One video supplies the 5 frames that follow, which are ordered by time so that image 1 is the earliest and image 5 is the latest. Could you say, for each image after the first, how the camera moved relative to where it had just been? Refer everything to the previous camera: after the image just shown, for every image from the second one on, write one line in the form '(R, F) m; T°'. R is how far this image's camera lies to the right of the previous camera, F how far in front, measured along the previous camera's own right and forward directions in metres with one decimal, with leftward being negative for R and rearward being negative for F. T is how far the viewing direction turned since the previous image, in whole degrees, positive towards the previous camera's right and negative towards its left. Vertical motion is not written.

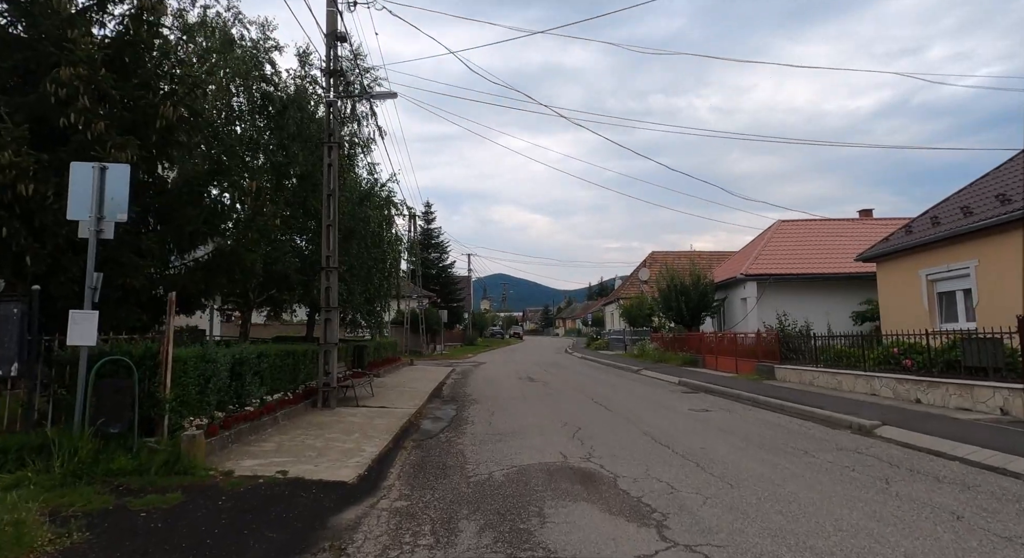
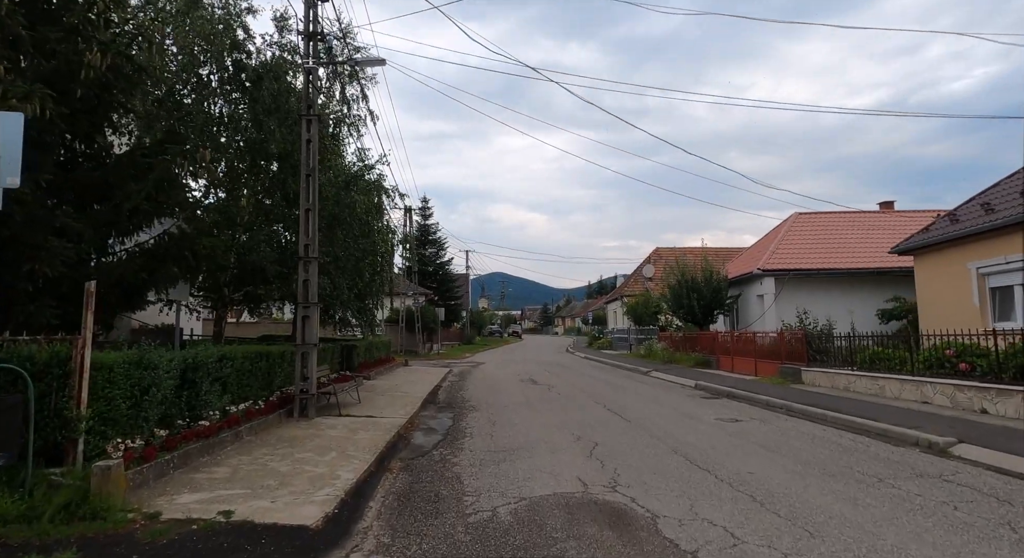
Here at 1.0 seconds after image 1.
(-0.1, +1.6) m; 0°
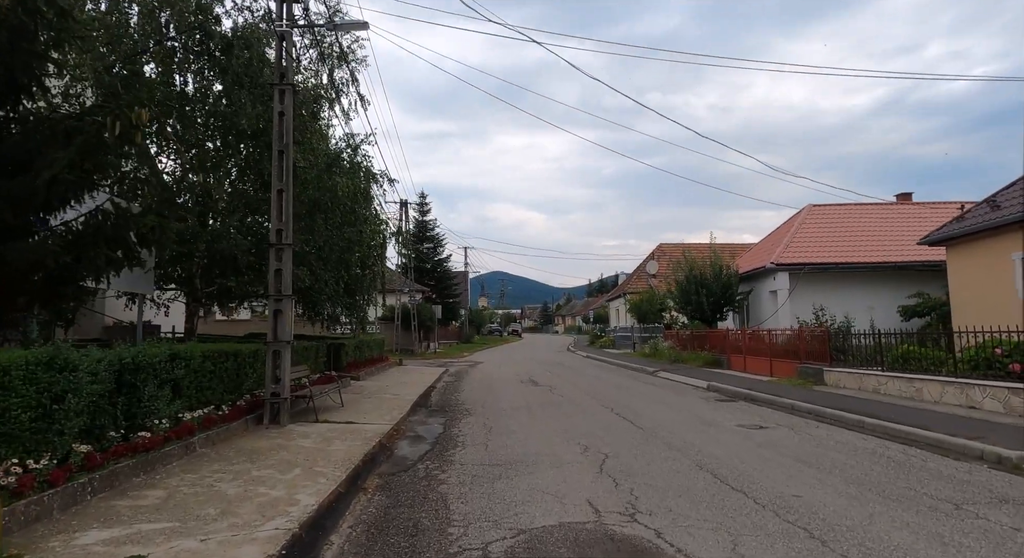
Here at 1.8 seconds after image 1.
(0.0, +1.3) m; 0°
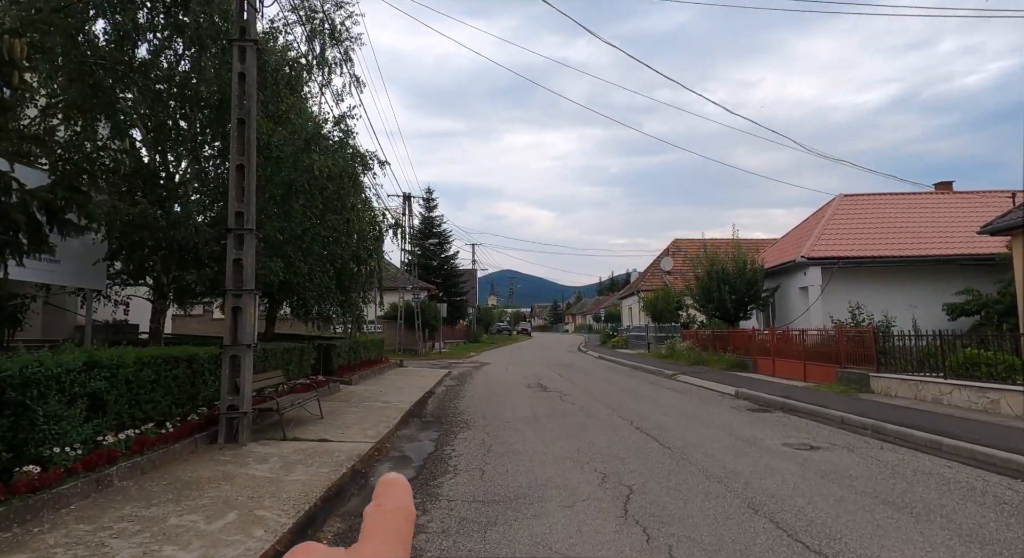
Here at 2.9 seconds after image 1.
(+0.1, +1.6) m; -1°
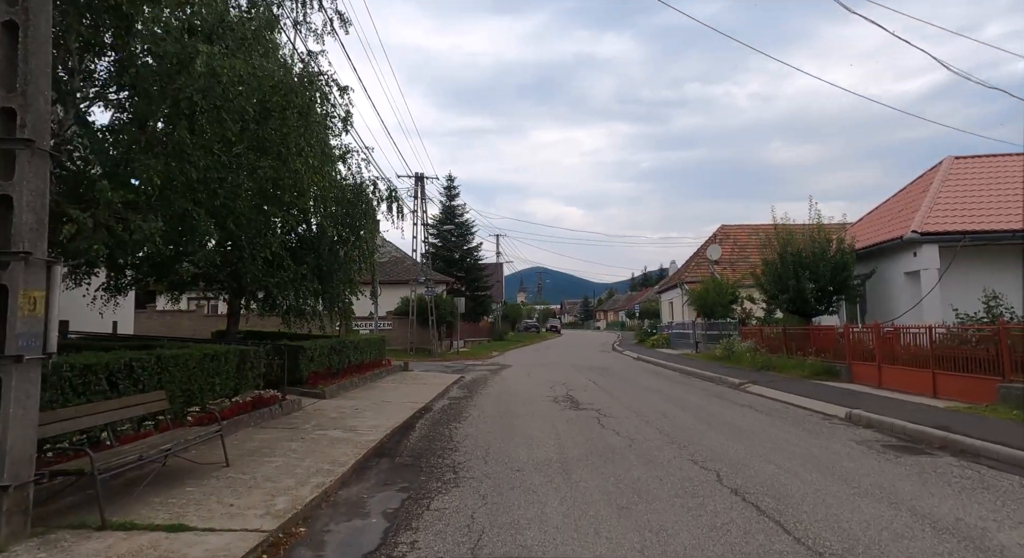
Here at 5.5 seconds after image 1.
(+0.2, +4.1) m; -3°
